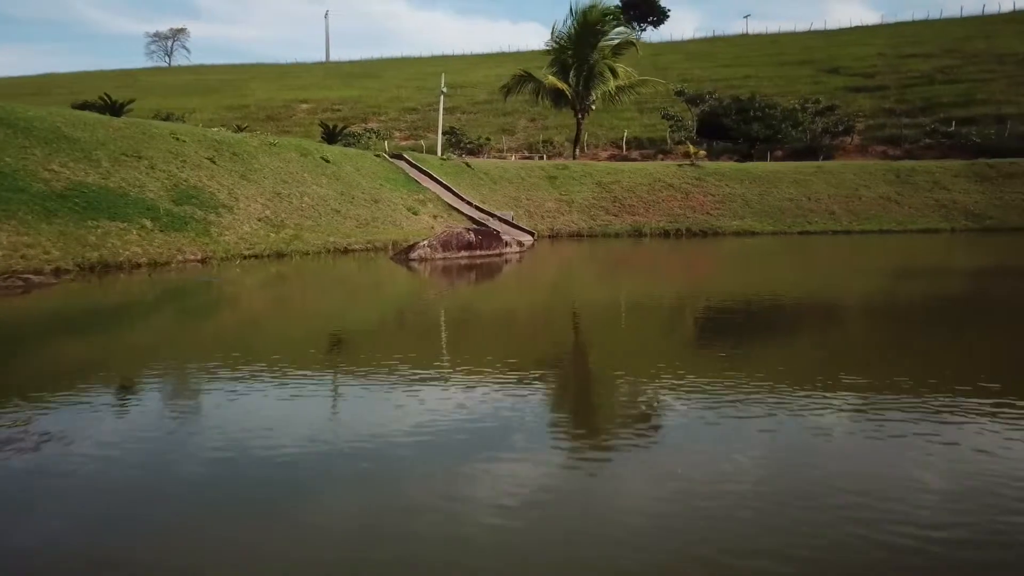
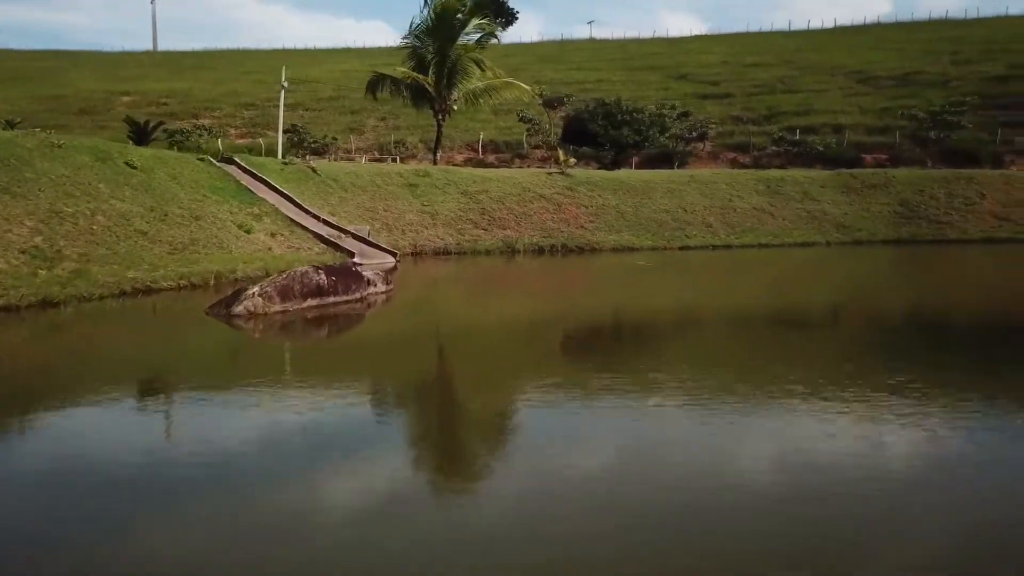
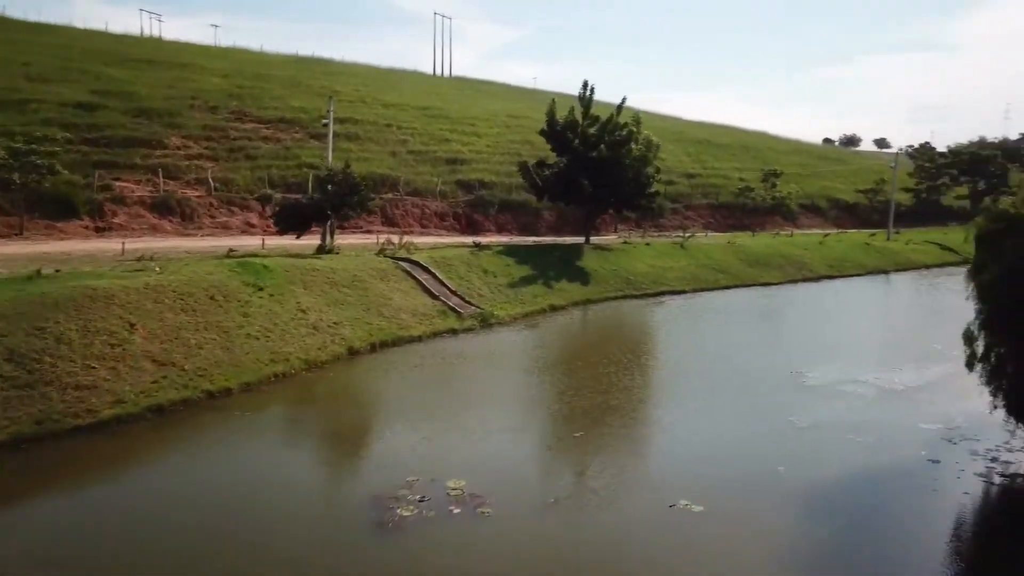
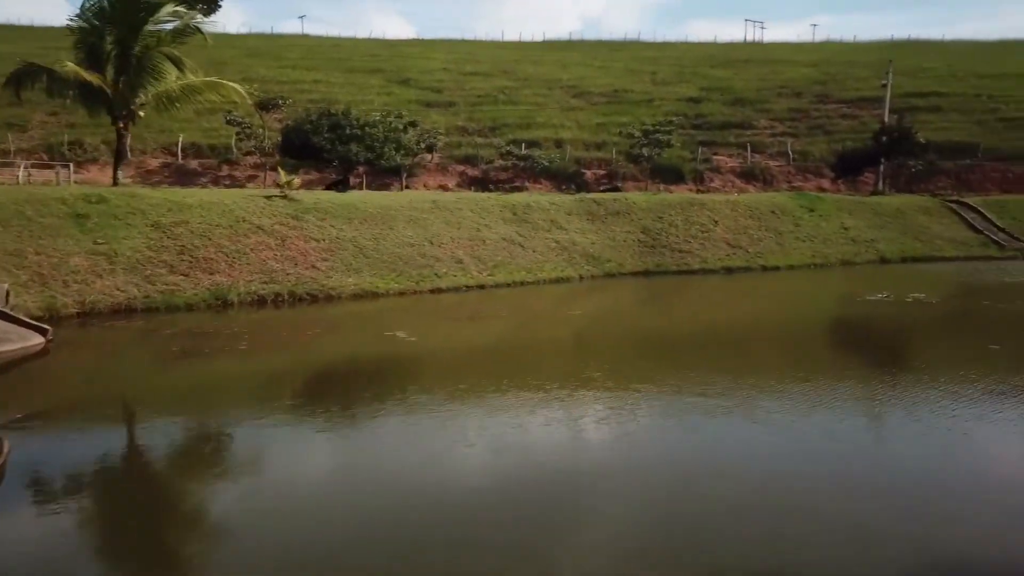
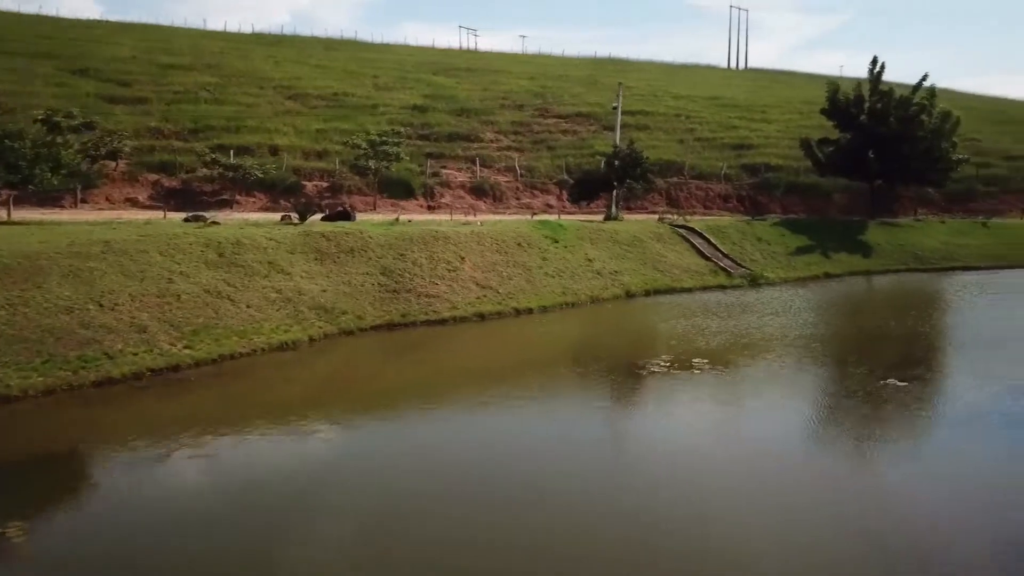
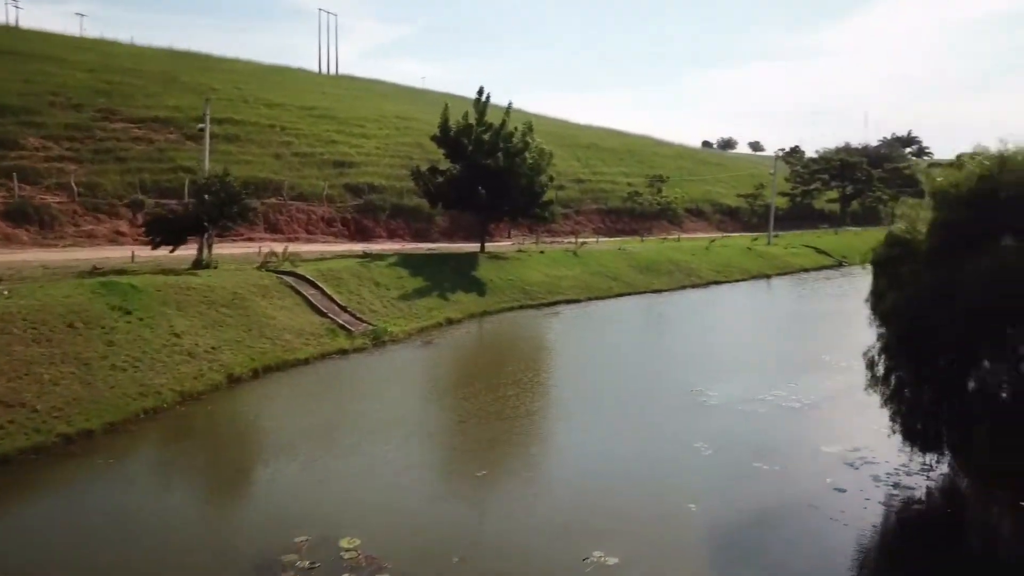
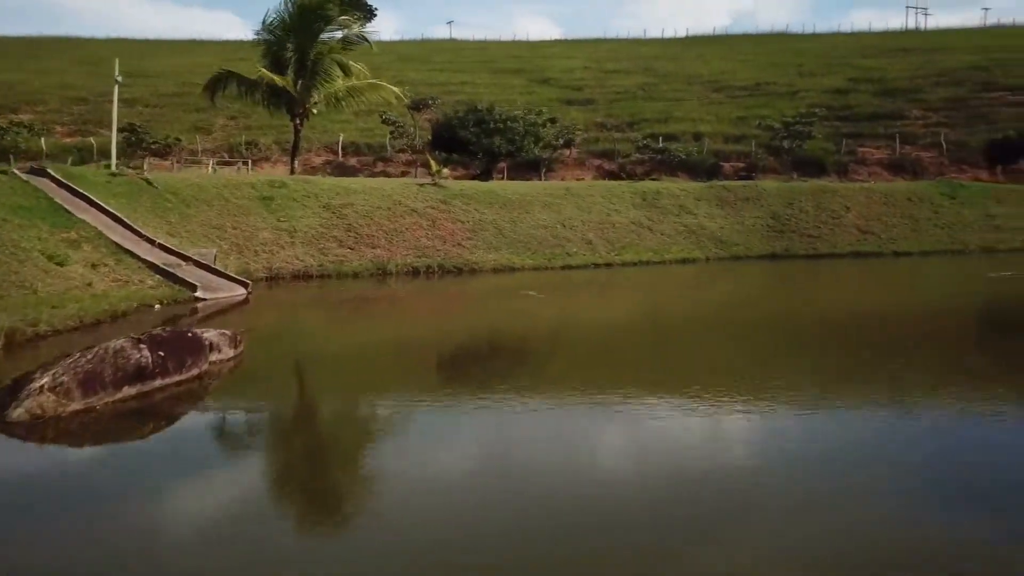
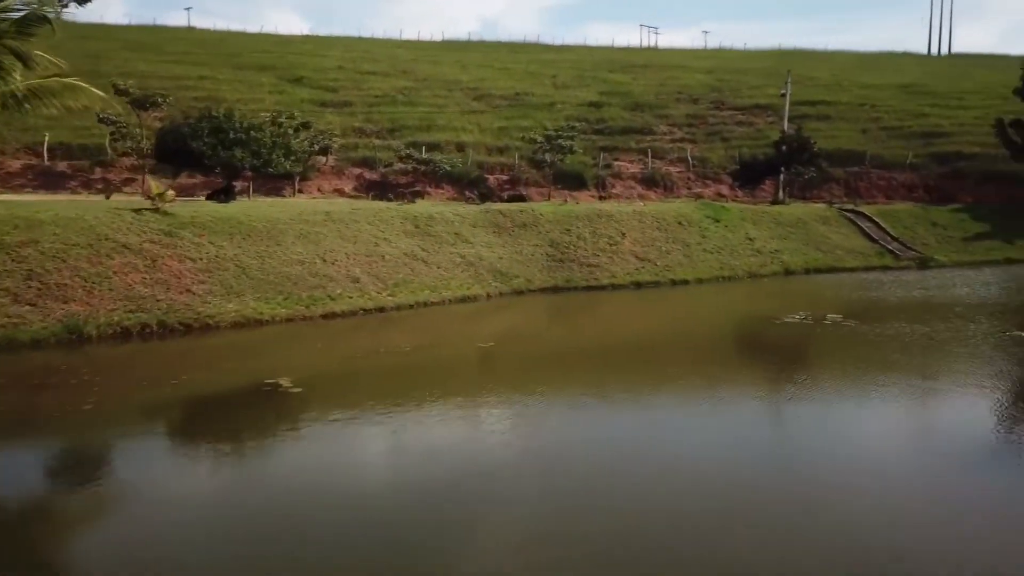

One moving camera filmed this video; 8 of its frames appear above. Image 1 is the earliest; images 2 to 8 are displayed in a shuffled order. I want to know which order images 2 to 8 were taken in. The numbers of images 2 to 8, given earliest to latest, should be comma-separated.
2, 7, 4, 8, 5, 3, 6
